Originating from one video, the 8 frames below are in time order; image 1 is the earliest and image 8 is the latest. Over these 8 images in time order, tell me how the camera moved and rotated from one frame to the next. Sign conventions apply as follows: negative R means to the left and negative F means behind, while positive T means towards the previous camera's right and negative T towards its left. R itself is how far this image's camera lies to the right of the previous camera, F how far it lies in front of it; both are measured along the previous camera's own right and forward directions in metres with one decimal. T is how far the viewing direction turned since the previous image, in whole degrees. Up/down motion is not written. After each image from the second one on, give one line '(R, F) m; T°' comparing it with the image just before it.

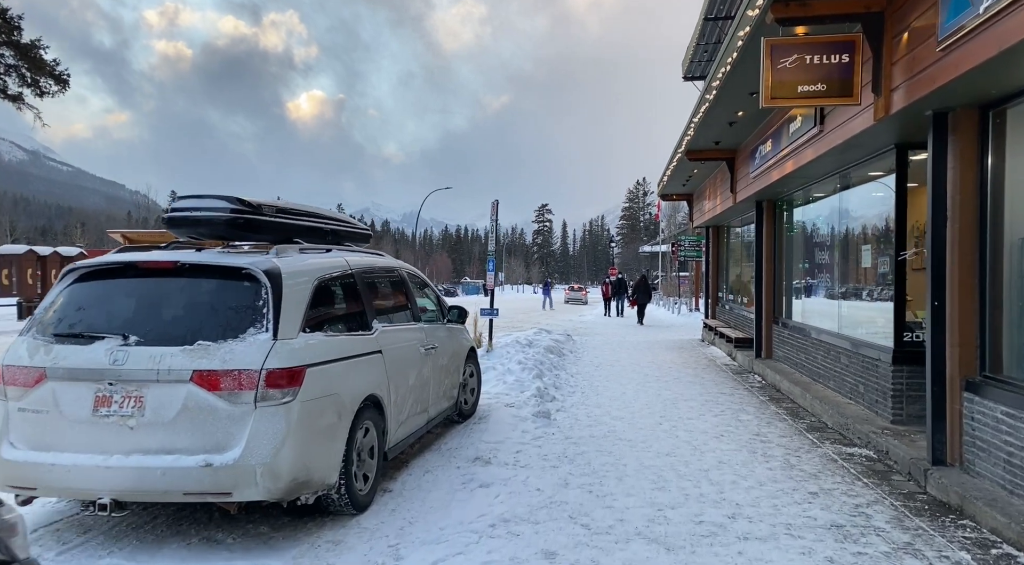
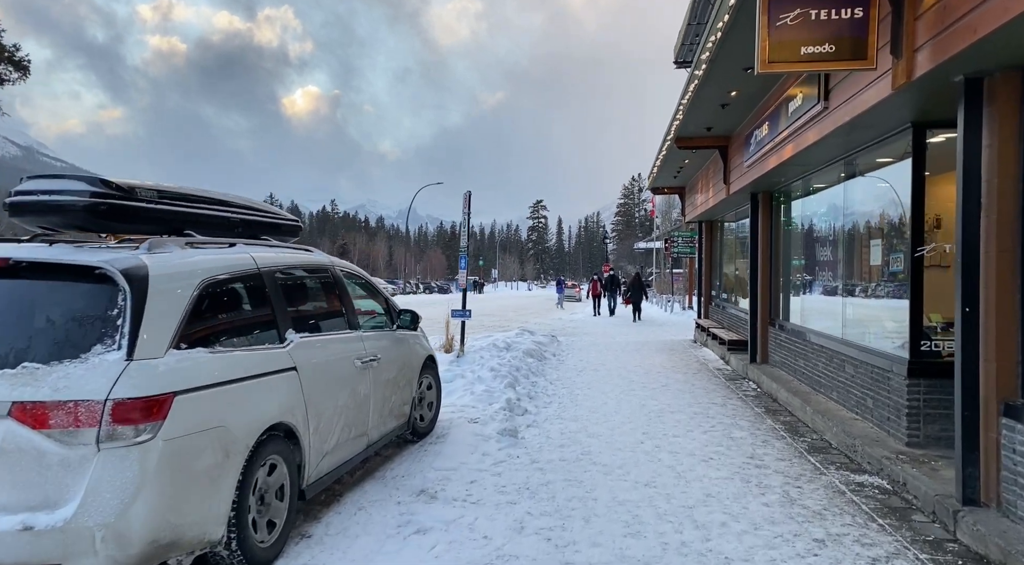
(+0.3, +0.9) m; 0°
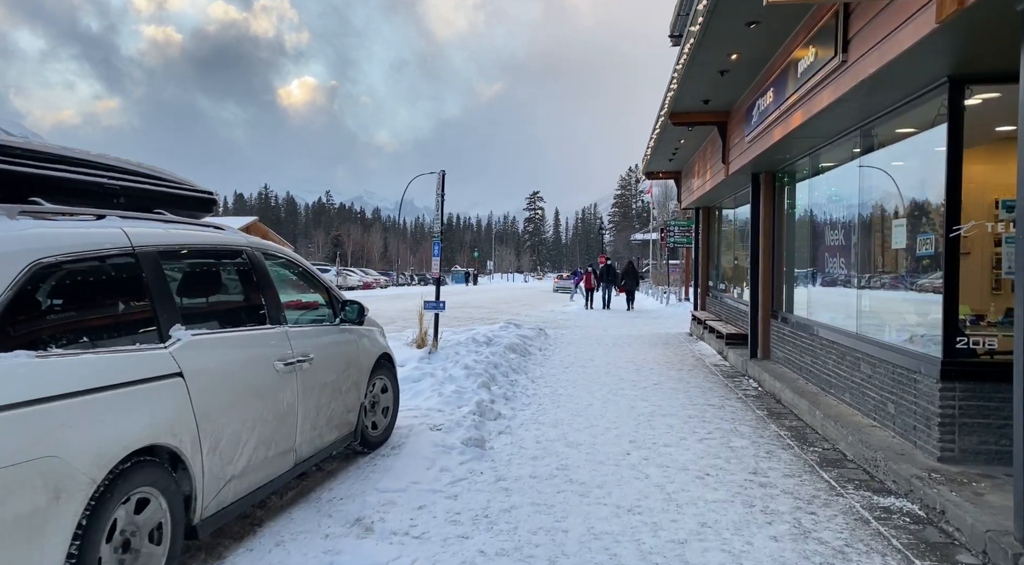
(+0.3, +0.9) m; 0°
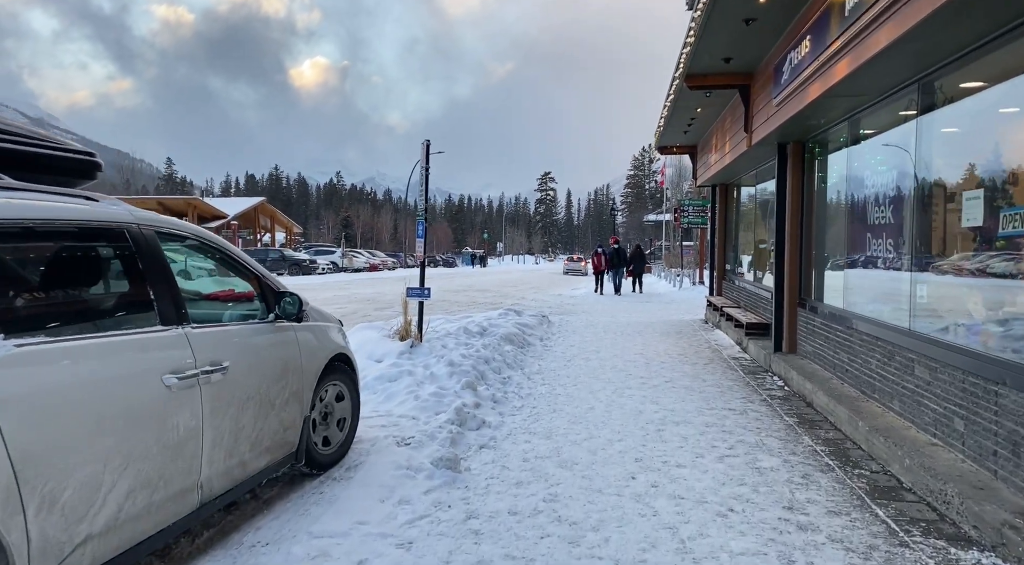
(+0.2, +1.0) m; -1°
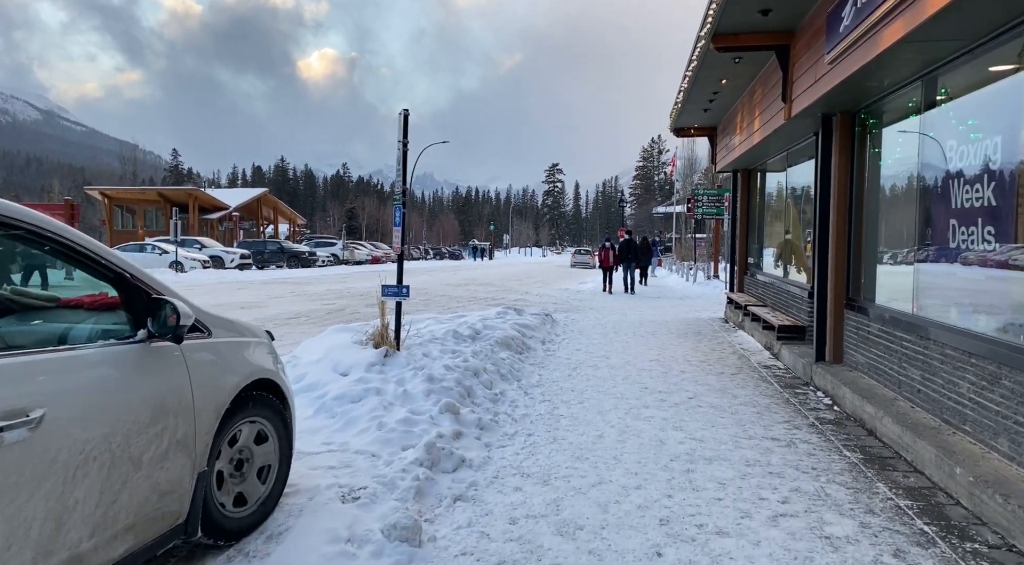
(+0.1, +1.3) m; -1°
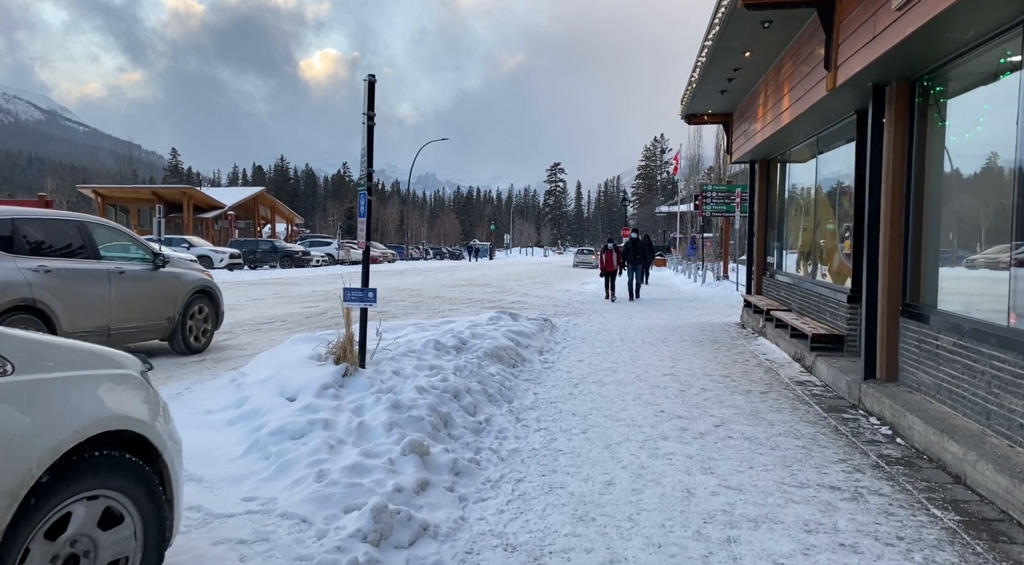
(+0.1, +1.2) m; 0°
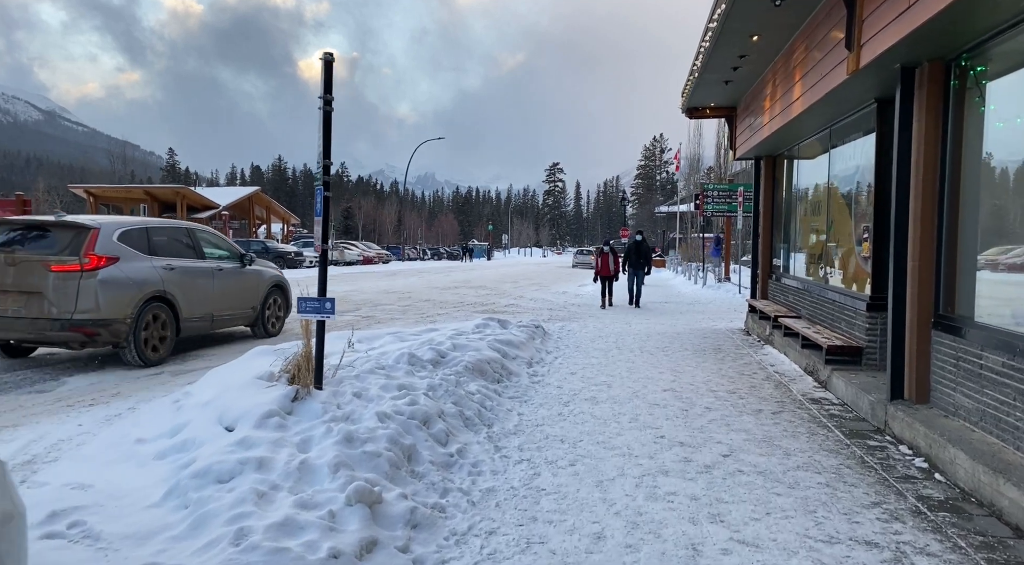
(+0.2, +0.7) m; 0°
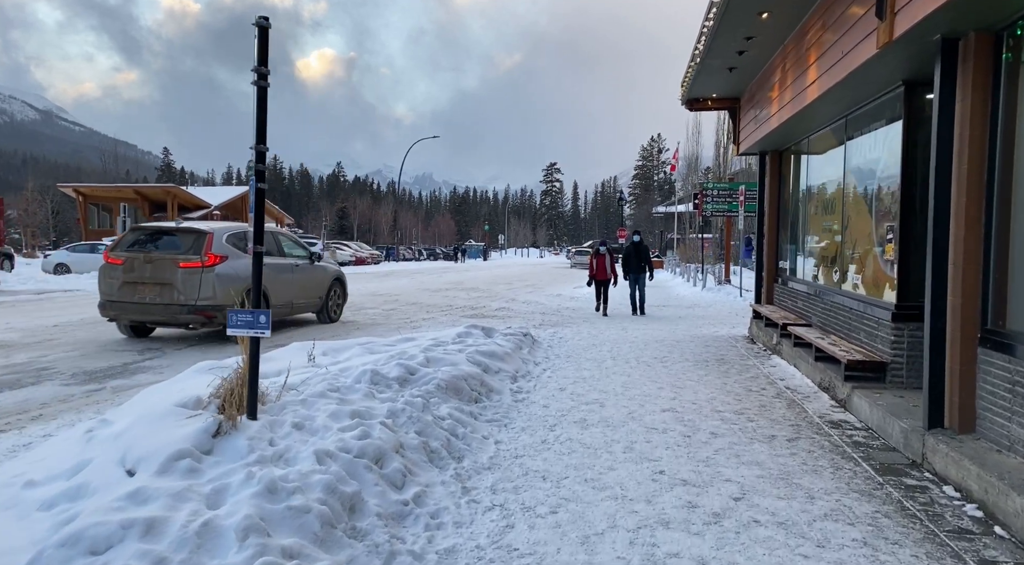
(+0.2, +0.8) m; 0°
